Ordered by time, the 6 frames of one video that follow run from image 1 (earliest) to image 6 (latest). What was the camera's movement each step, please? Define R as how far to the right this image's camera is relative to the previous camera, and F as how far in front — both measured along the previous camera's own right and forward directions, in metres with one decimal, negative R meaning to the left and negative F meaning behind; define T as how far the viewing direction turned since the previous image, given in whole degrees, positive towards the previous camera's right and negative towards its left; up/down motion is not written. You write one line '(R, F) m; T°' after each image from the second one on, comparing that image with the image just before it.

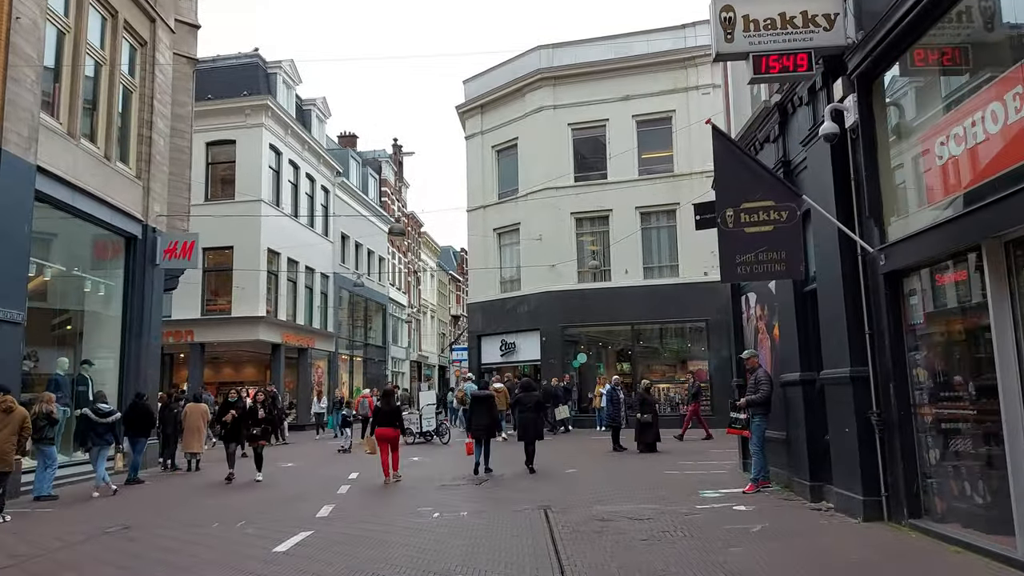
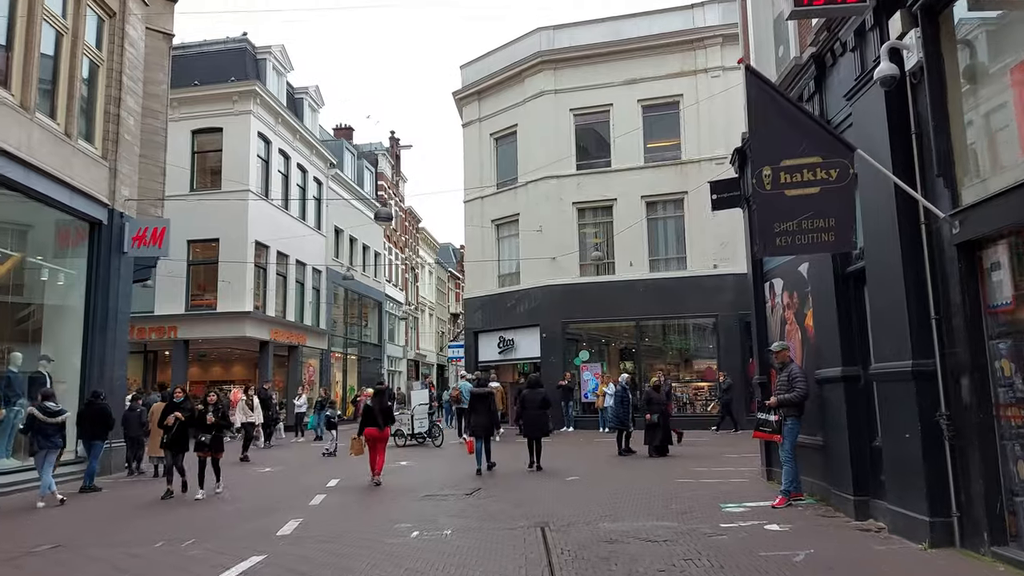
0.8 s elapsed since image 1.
(+0.1, +1.3) m; 0°
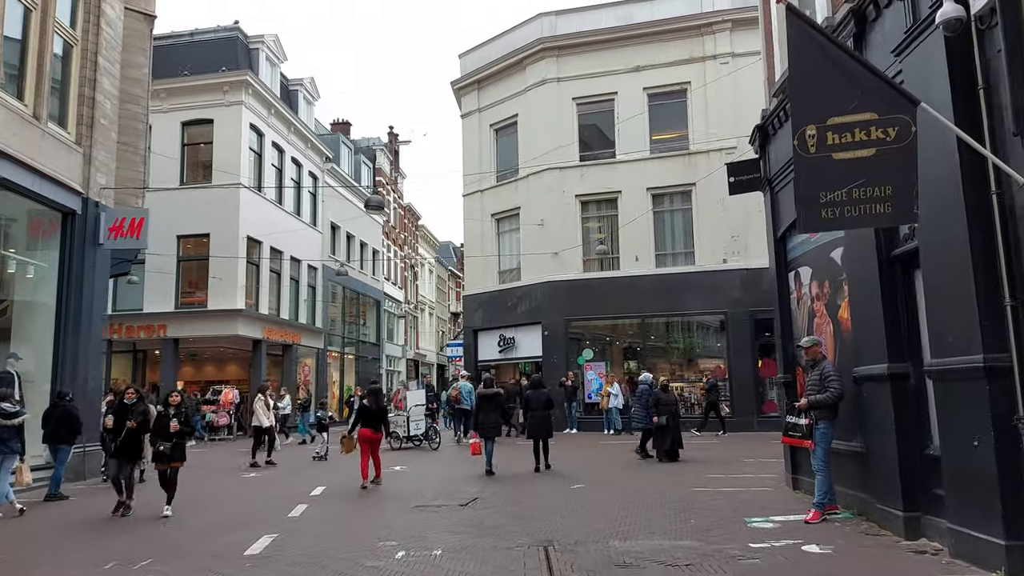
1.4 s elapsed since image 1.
(0.0, +0.9) m; 0°
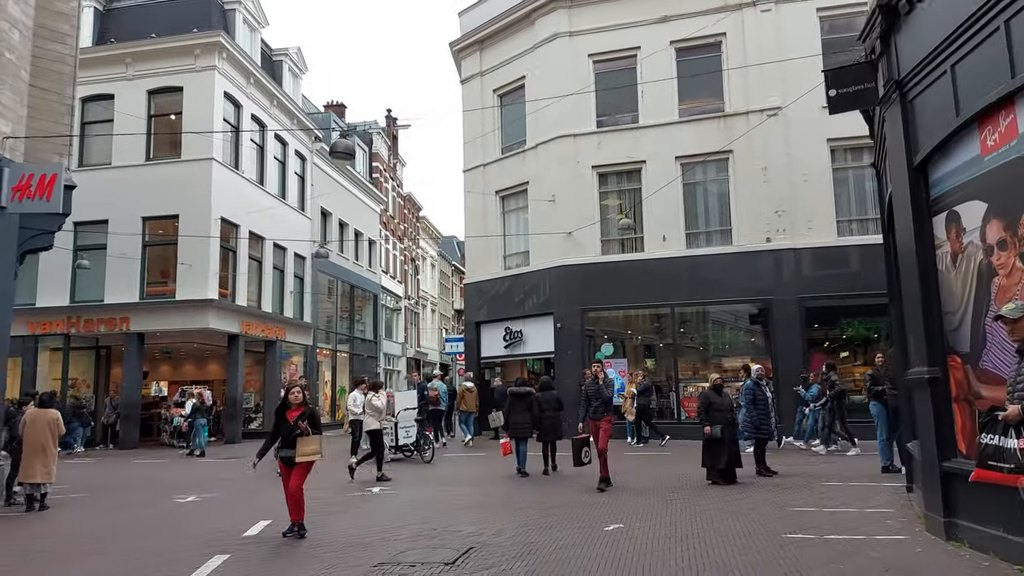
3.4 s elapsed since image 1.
(0.0, +3.1) m; -1°
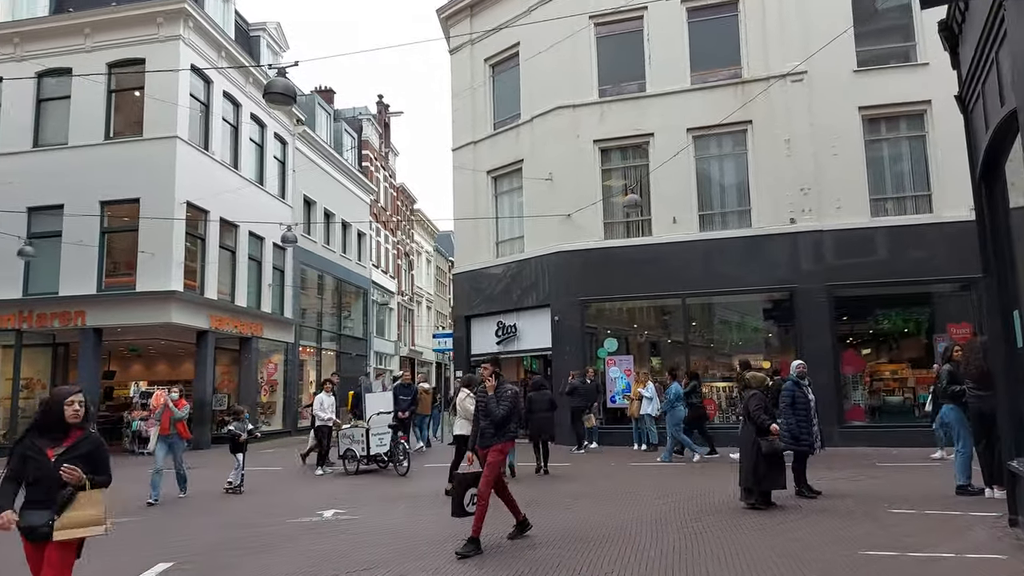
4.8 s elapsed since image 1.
(+0.3, +2.1) m; 0°
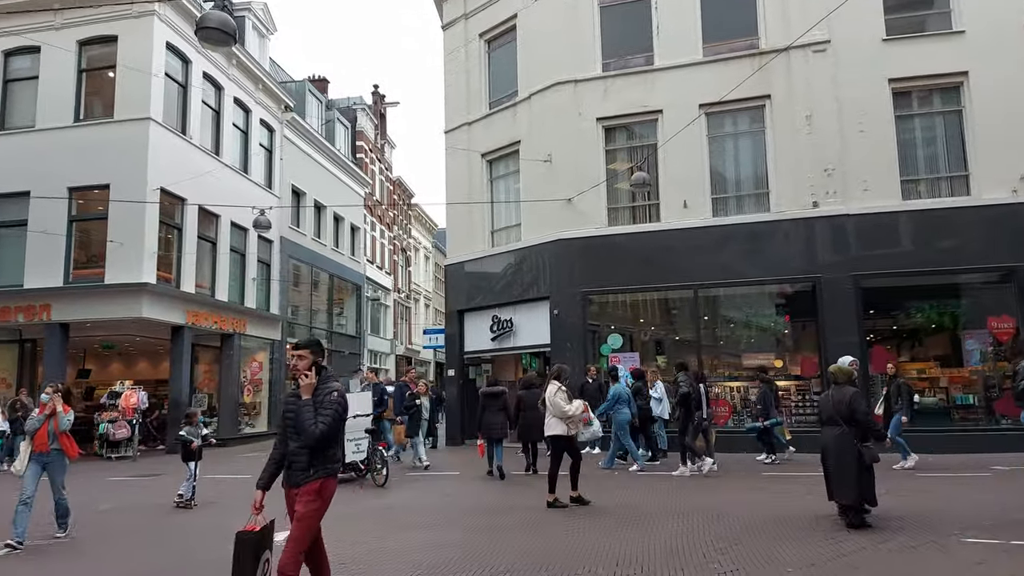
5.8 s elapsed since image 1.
(+0.2, +1.5) m; 0°
